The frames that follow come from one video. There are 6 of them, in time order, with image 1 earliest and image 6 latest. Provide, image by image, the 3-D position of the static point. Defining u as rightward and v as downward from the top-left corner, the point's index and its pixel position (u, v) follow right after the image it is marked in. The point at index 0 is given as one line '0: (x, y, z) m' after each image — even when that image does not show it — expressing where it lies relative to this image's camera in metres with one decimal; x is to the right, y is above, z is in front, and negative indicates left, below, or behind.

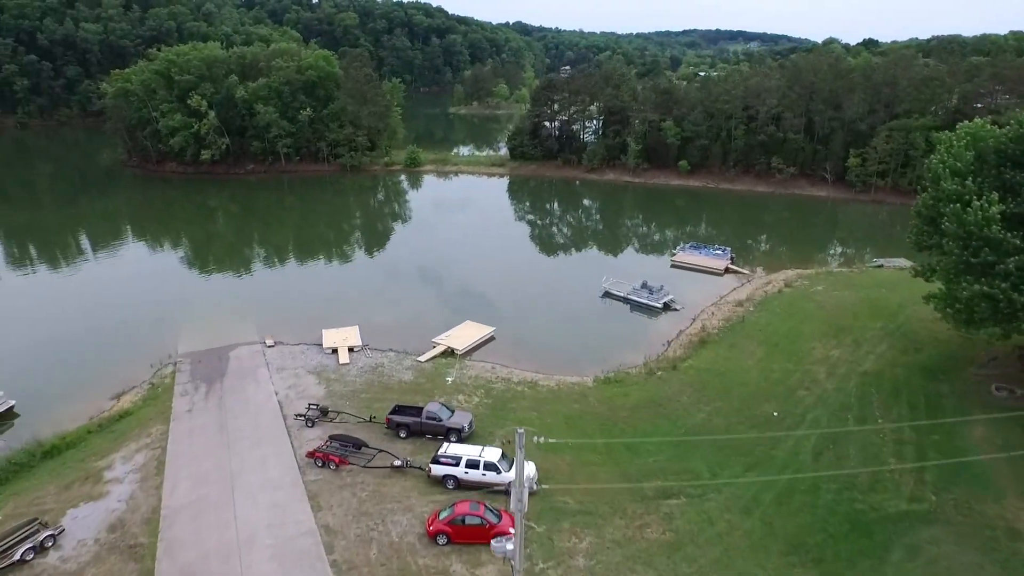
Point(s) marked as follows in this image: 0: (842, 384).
0: (+8.2, -2.3, +17.6) m
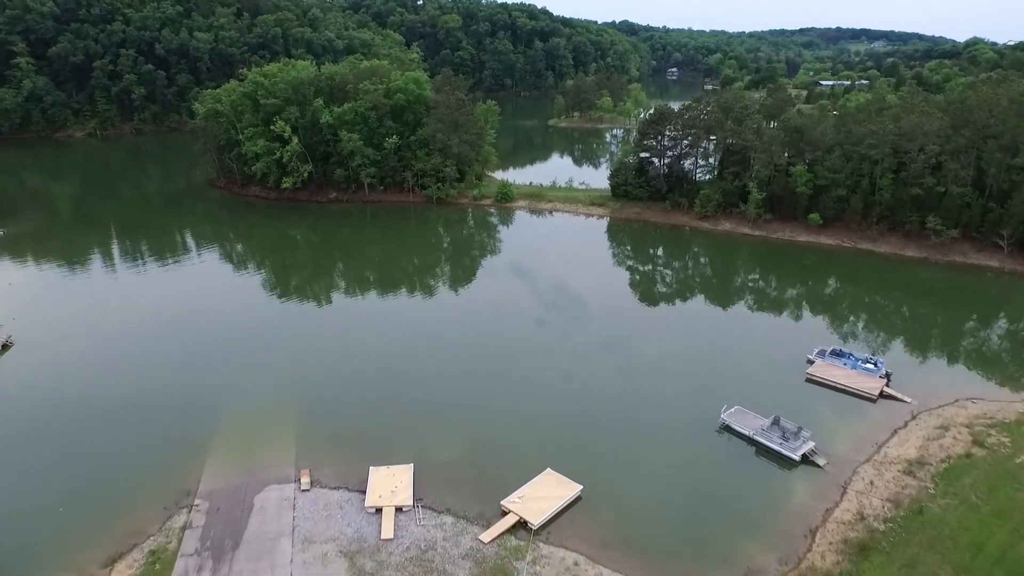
0: (+9.6, -6.7, +11.2) m
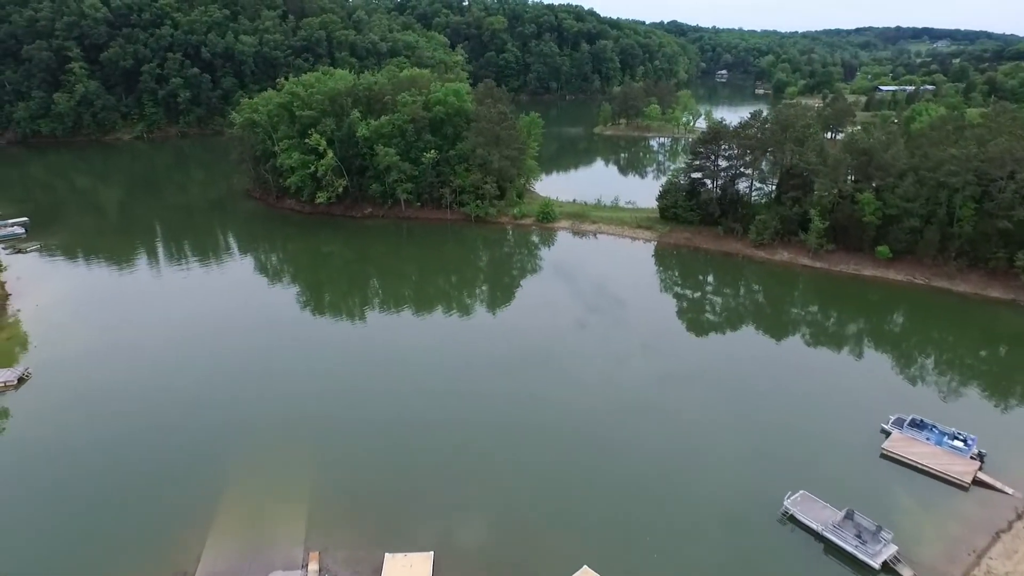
0: (+9.9, -8.6, +8.3) m
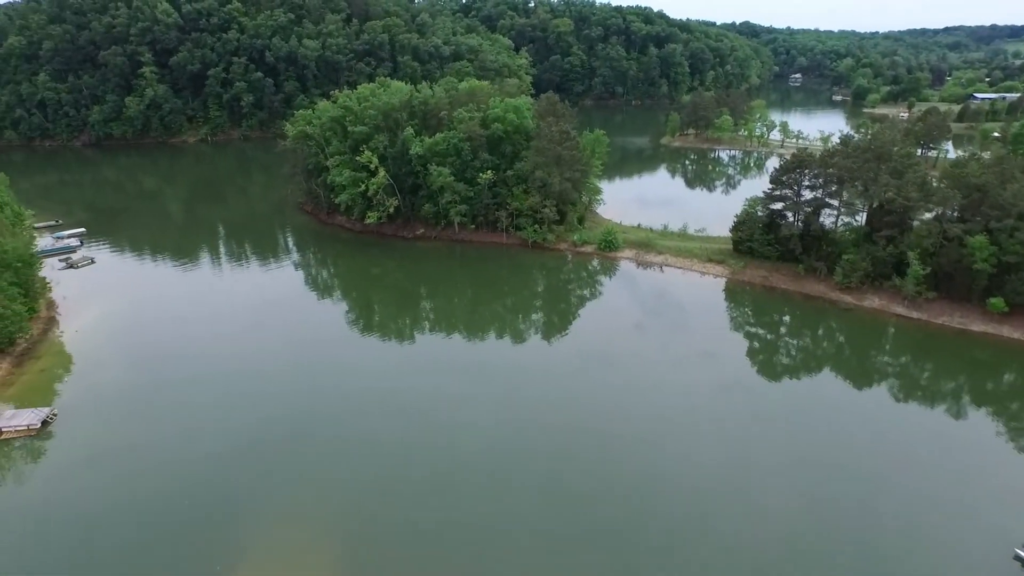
0: (+9.9, -11.1, +4.4) m
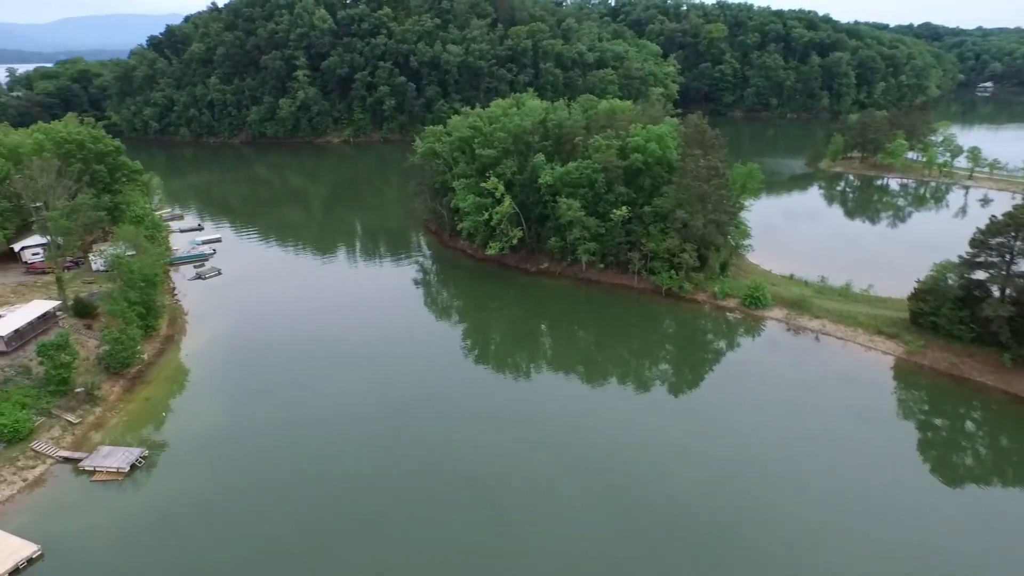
0: (+8.9, -14.7, -1.2) m
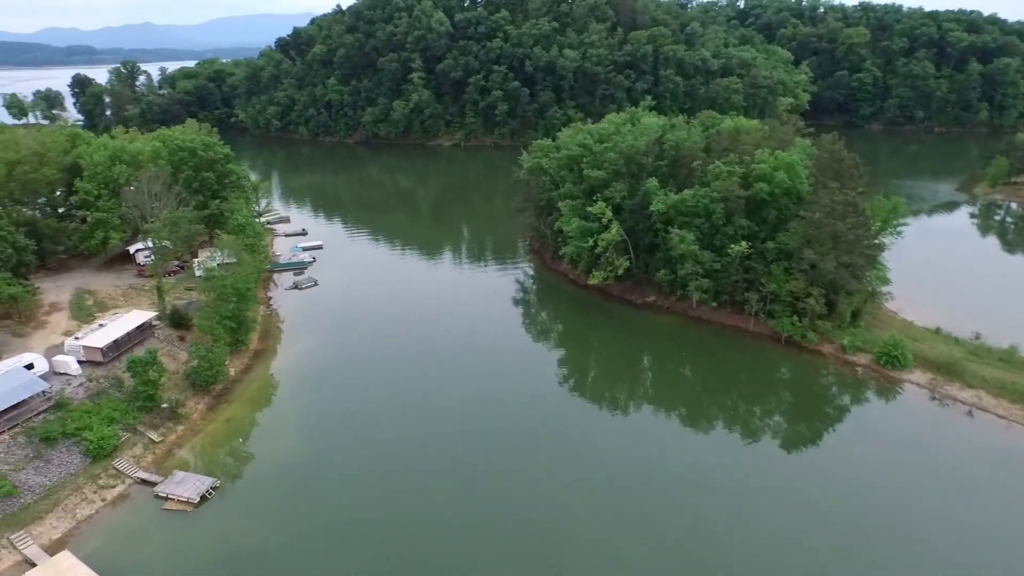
0: (+7.0, -17.2, -5.1) m
